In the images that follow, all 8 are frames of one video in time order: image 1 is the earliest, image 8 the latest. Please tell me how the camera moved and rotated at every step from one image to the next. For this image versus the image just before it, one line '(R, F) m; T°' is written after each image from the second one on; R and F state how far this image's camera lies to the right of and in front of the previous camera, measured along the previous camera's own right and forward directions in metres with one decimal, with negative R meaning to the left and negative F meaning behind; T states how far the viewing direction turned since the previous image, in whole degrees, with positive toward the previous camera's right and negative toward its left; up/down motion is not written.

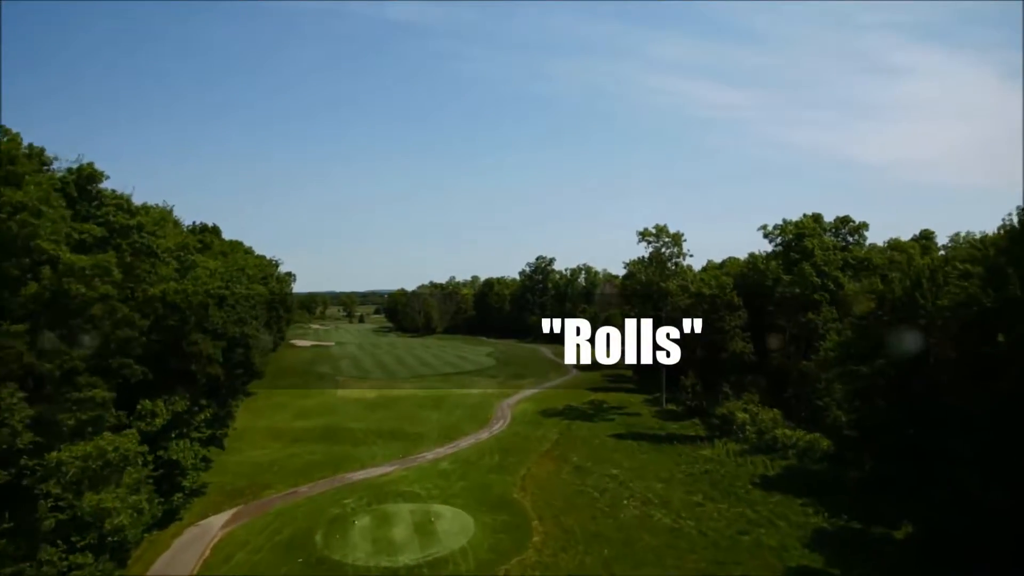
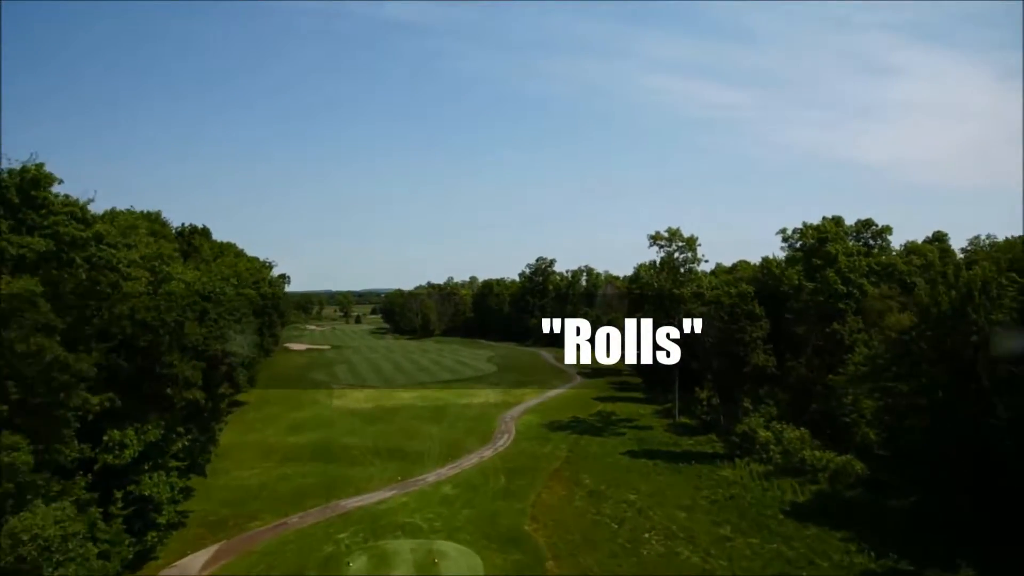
(-0.5, +2.5) m; 0°
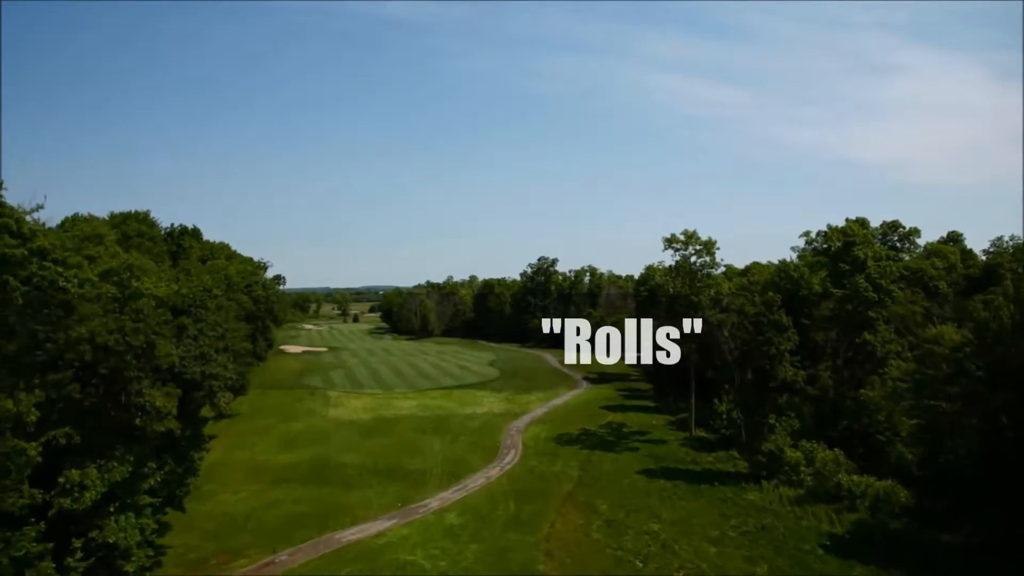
(-0.5, +2.6) m; 0°
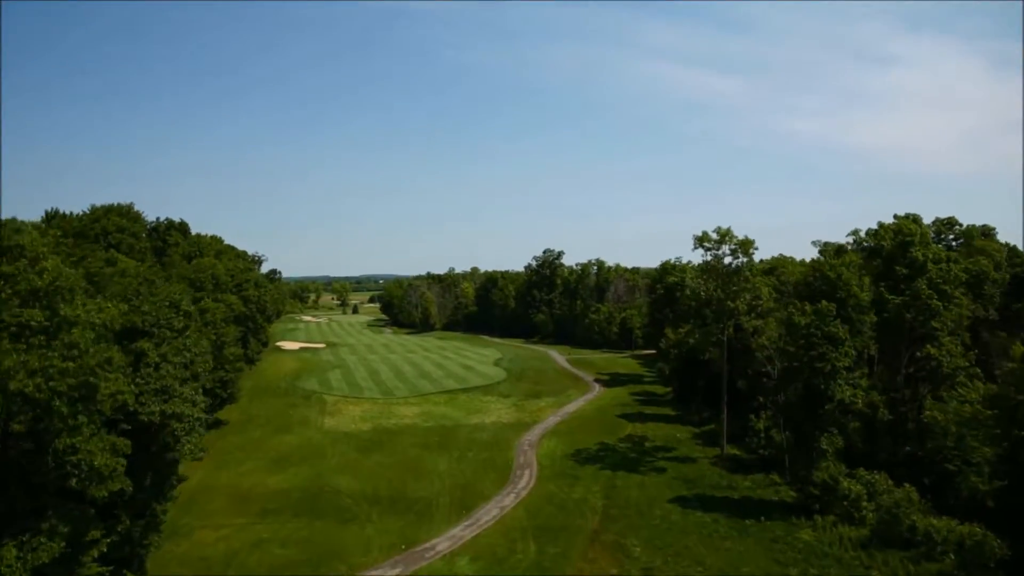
(-0.8, +4.2) m; 0°
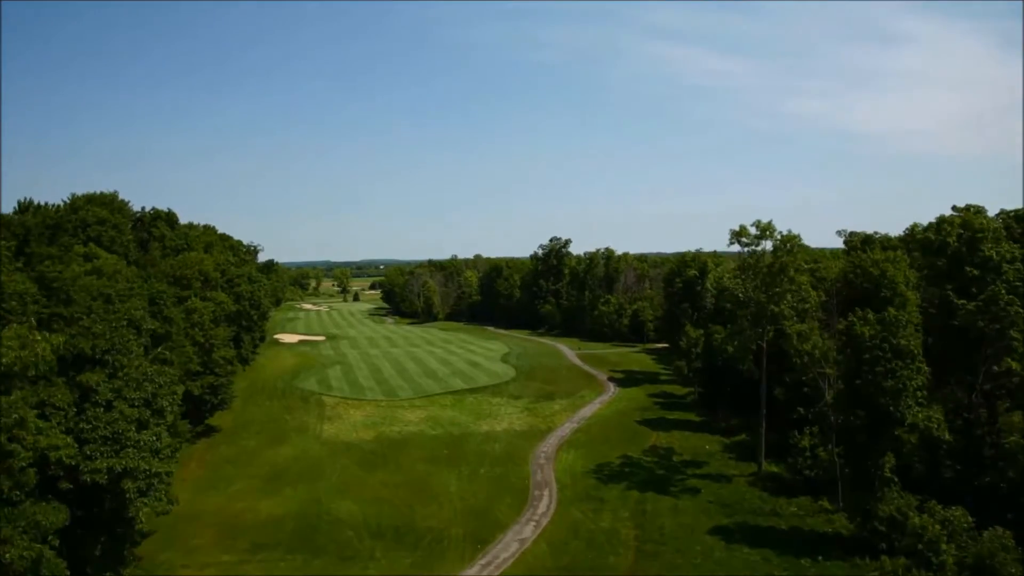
(-0.9, +3.8) m; 0°
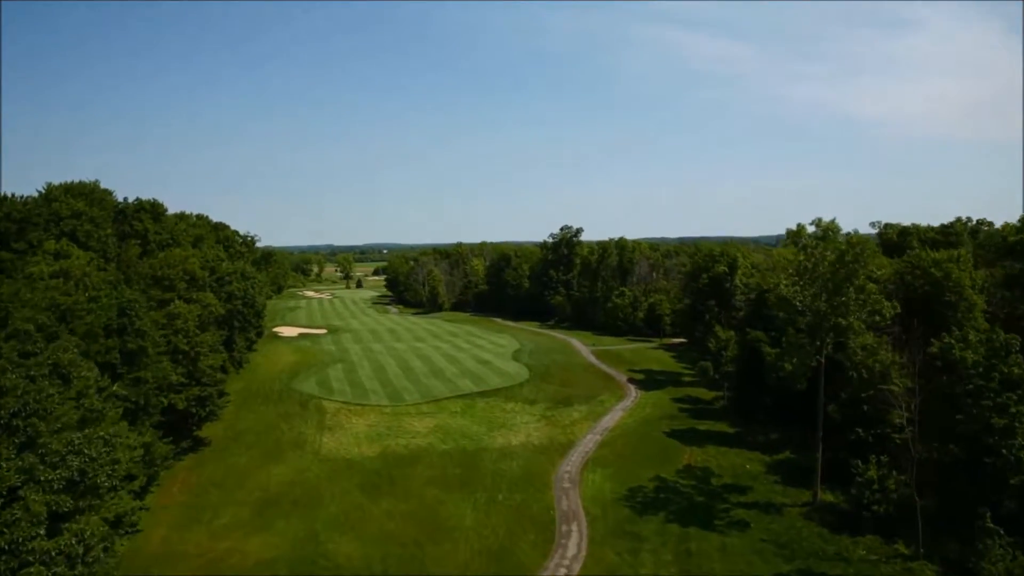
(-1.0, +4.4) m; 0°
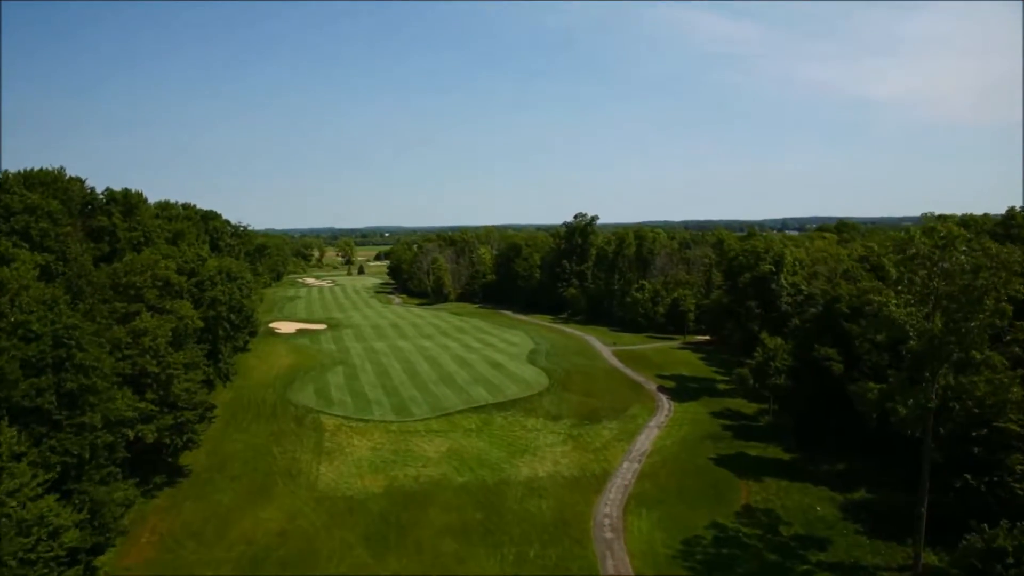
(-1.4, +5.9) m; 0°
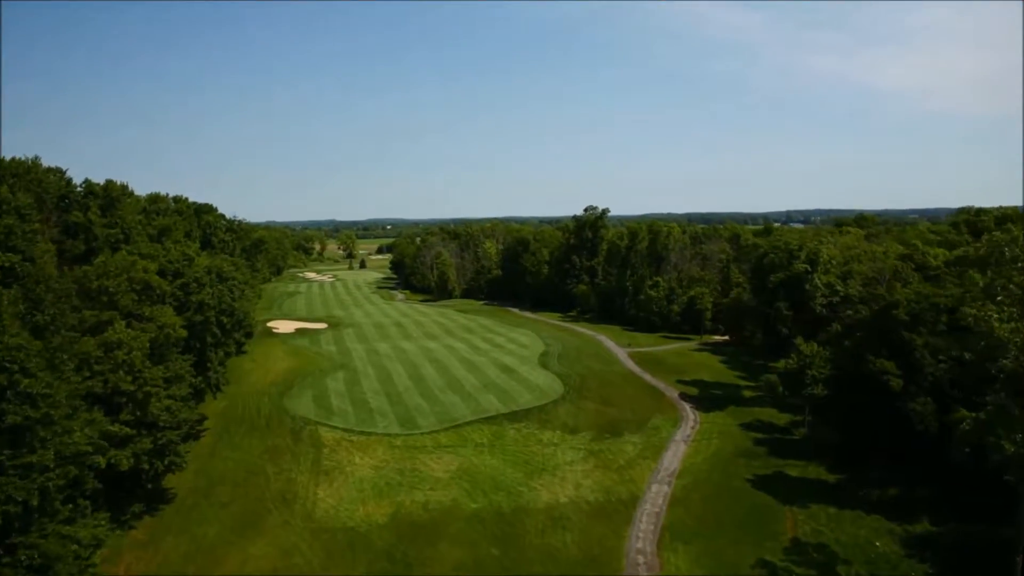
(-0.8, +3.7) m; 0°
